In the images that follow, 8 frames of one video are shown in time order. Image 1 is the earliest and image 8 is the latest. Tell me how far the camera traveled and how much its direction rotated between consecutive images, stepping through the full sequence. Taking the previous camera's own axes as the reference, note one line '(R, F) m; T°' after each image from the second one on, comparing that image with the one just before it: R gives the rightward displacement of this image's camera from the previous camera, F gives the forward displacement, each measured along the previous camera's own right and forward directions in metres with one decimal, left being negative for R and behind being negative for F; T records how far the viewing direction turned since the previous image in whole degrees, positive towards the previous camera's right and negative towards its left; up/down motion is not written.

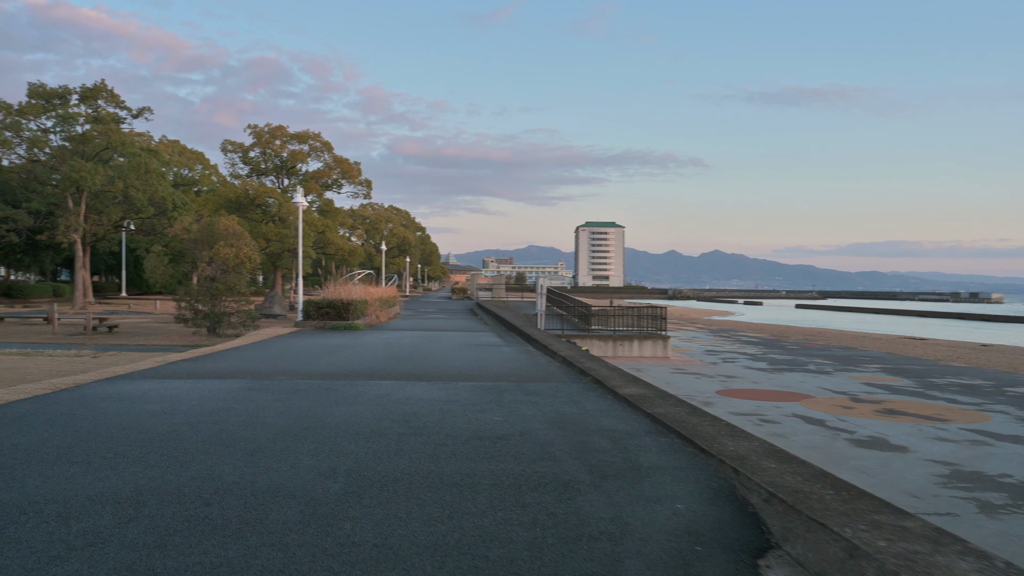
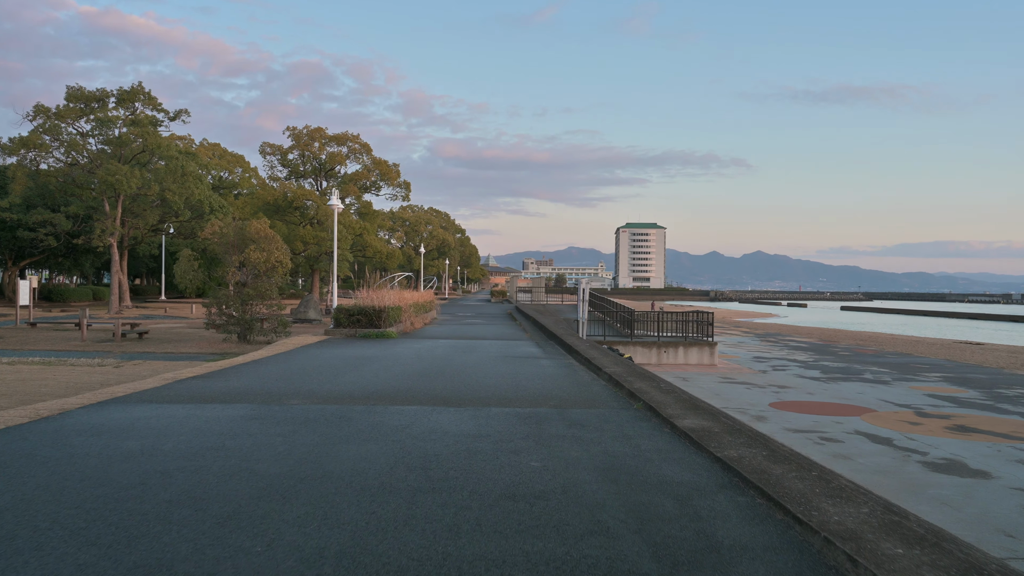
(0.0, +0.8) m; -3°
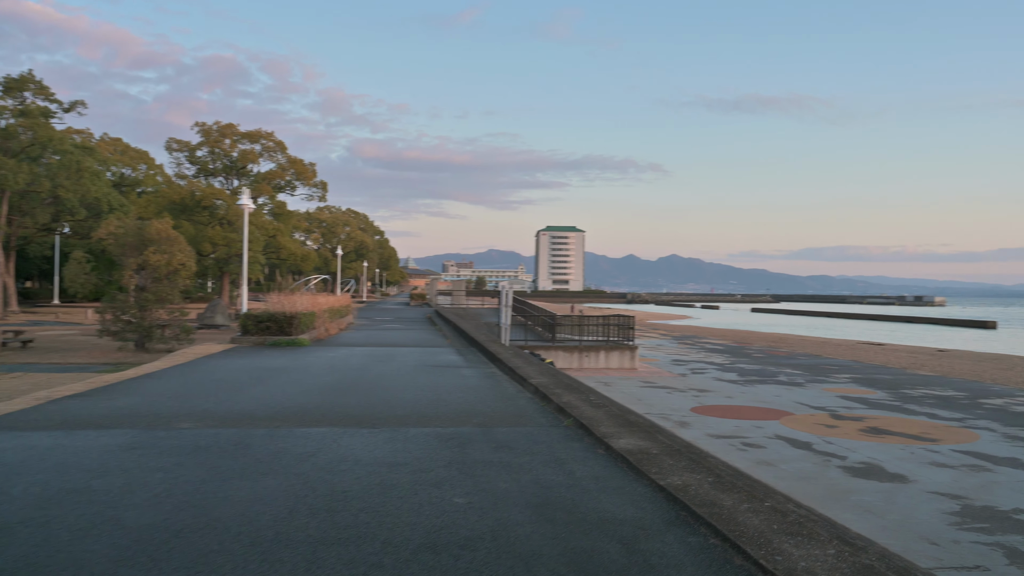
(0.0, +0.5) m; +6°
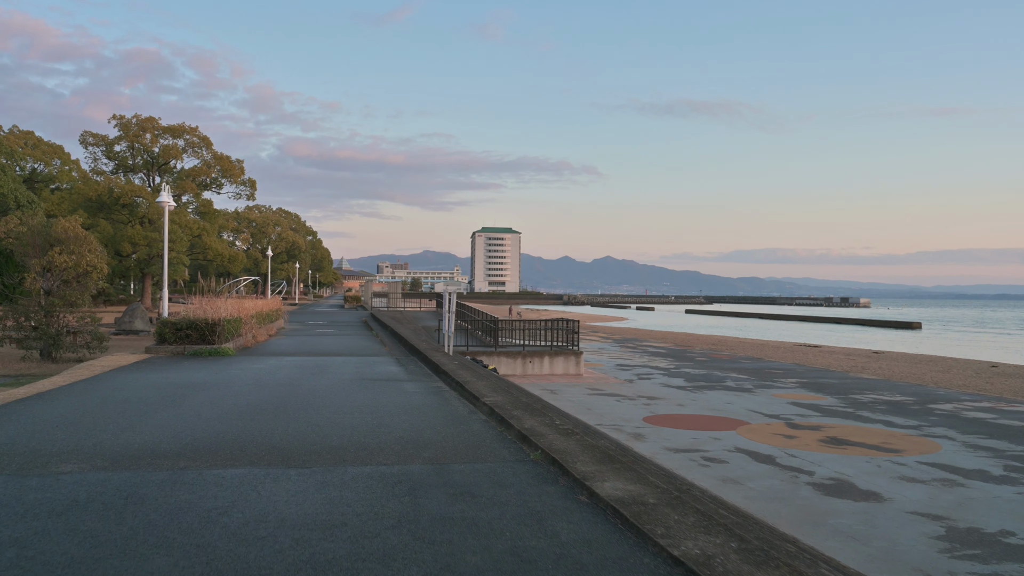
(-0.1, +0.8) m; +5°
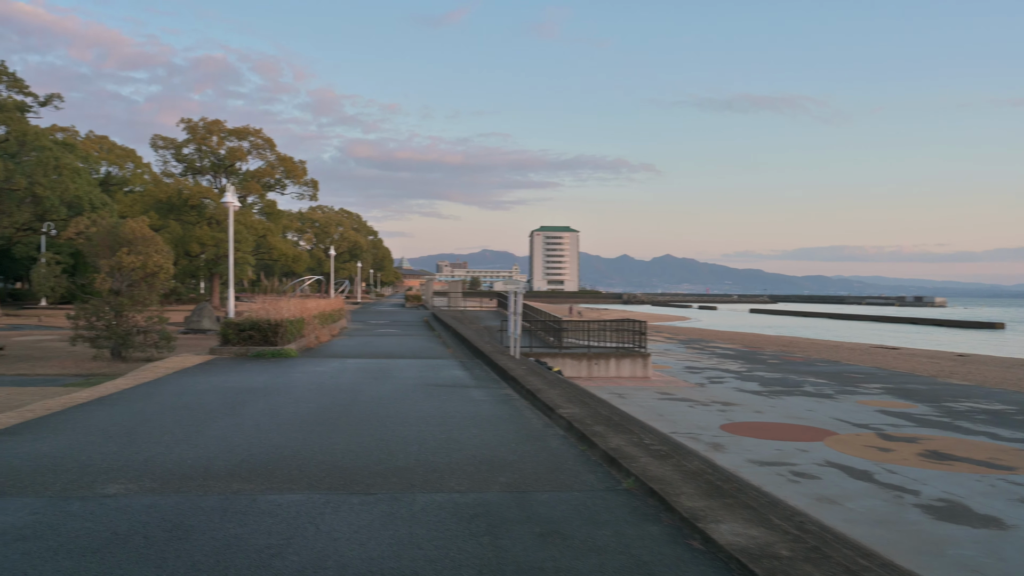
(-0.2, +0.5) m; -4°
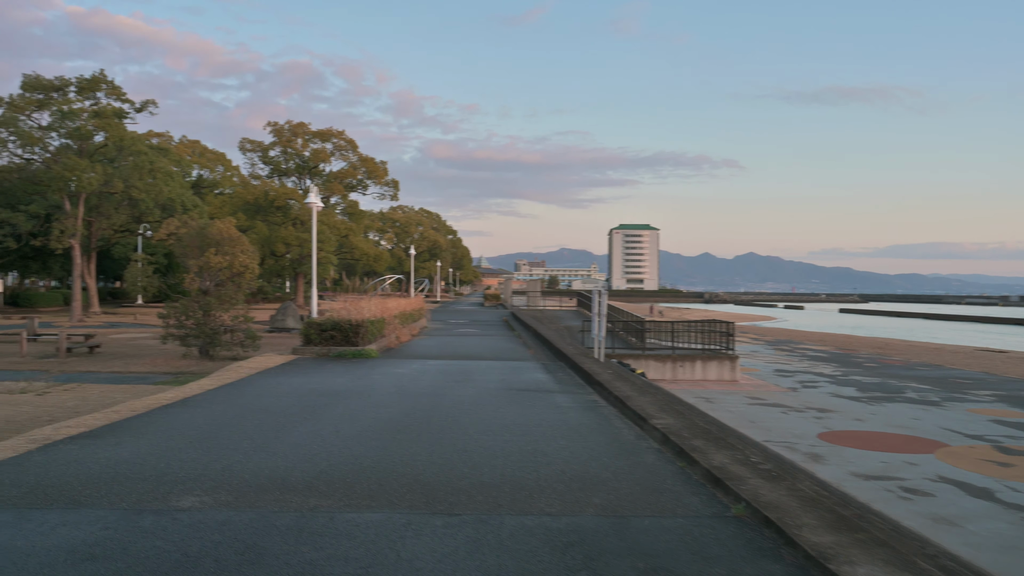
(-0.1, +0.3) m; -6°
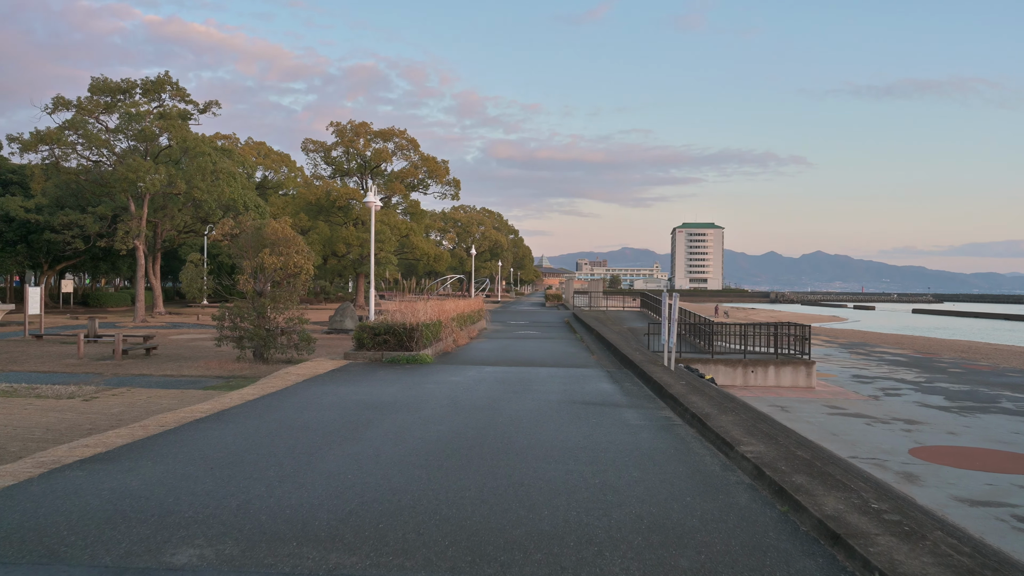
(0.0, +0.7) m; -4°
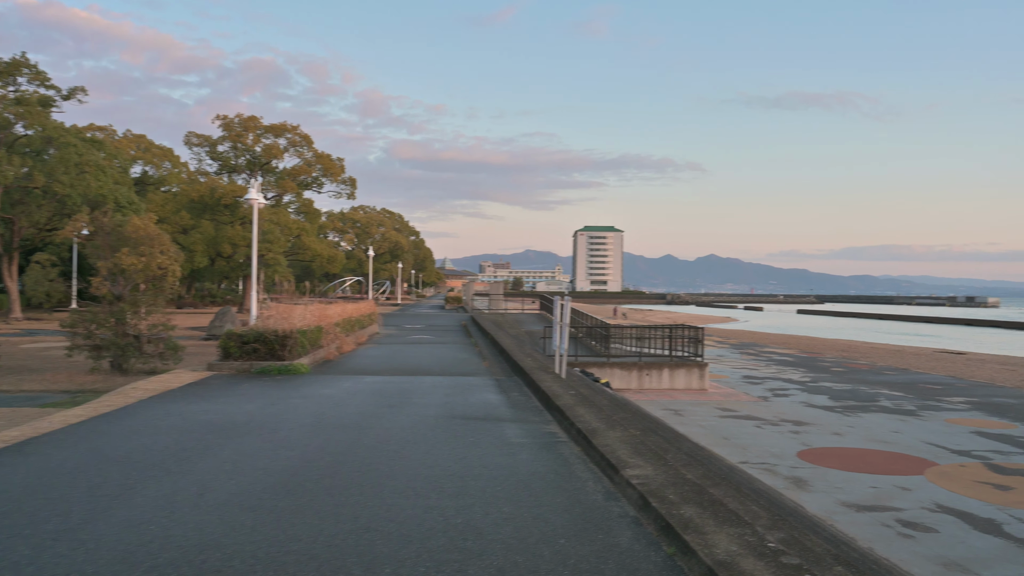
(+0.3, +0.6) m; +7°
